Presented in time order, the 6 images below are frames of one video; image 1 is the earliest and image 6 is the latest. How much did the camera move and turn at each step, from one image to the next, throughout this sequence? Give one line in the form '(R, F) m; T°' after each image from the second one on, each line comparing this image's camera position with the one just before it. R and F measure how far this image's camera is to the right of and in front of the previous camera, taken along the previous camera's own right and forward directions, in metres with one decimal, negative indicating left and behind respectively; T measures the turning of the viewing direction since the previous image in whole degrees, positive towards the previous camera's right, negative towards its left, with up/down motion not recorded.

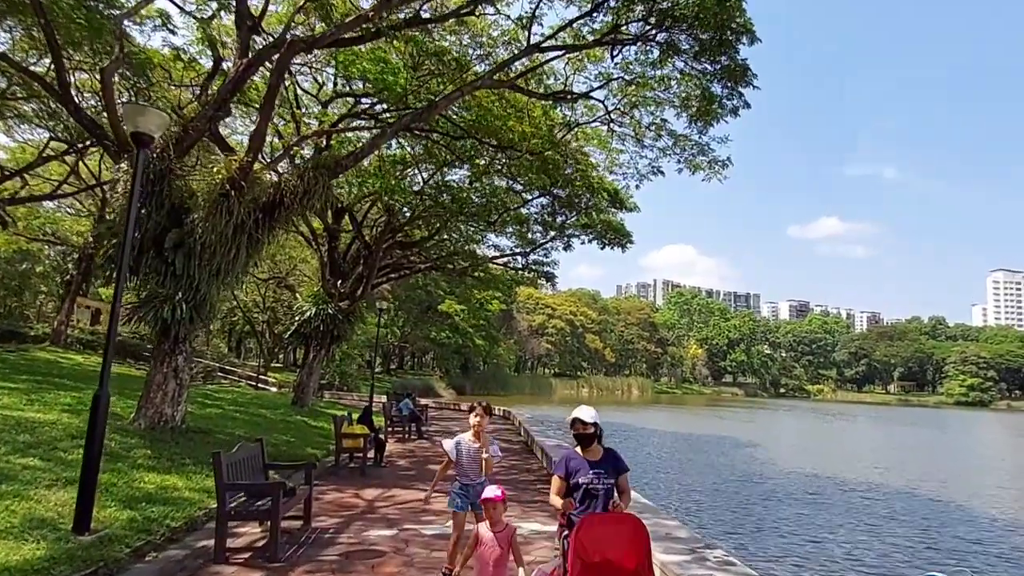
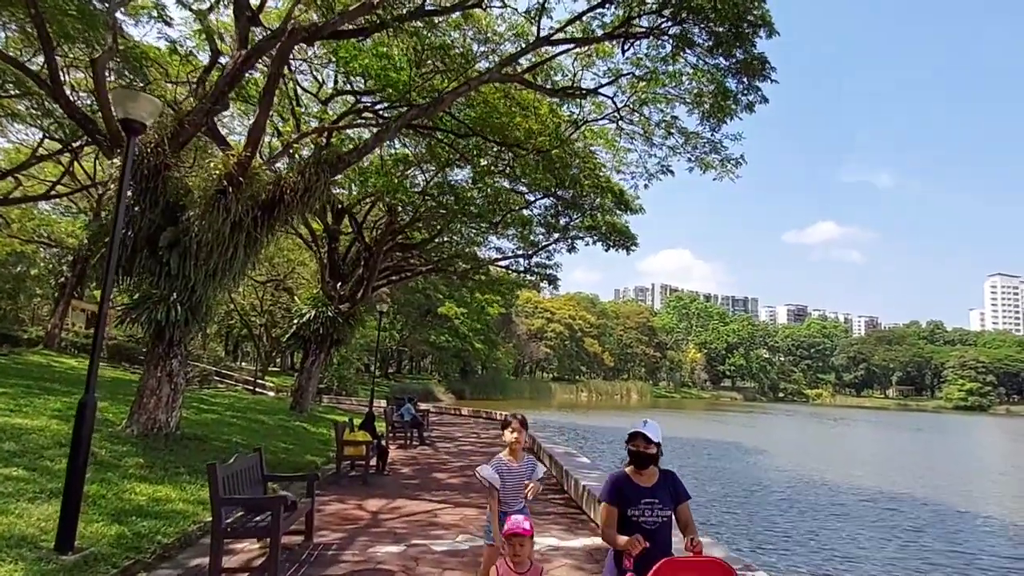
(-0.2, +0.4) m; 0°
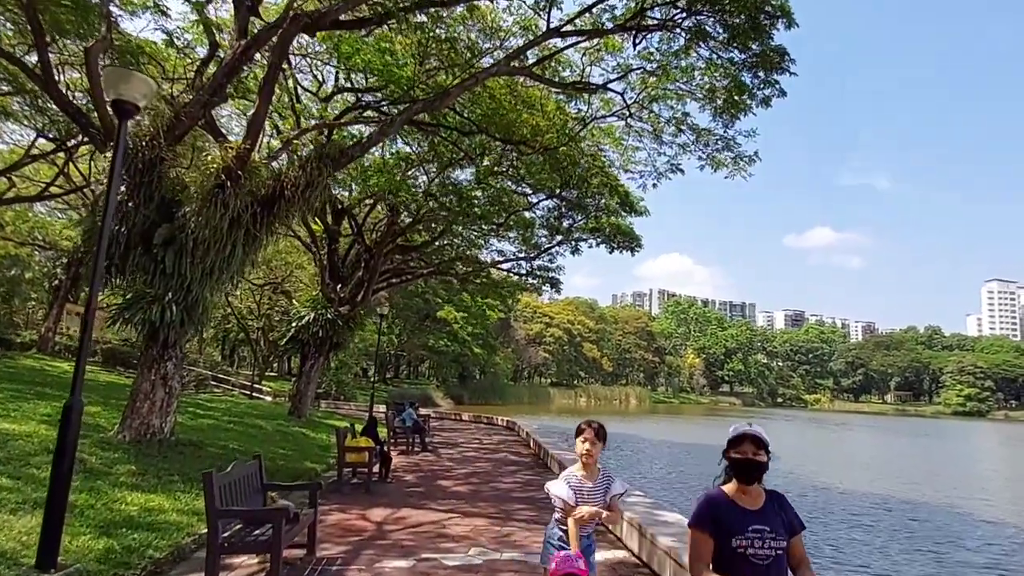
(-0.2, +0.4) m; 0°
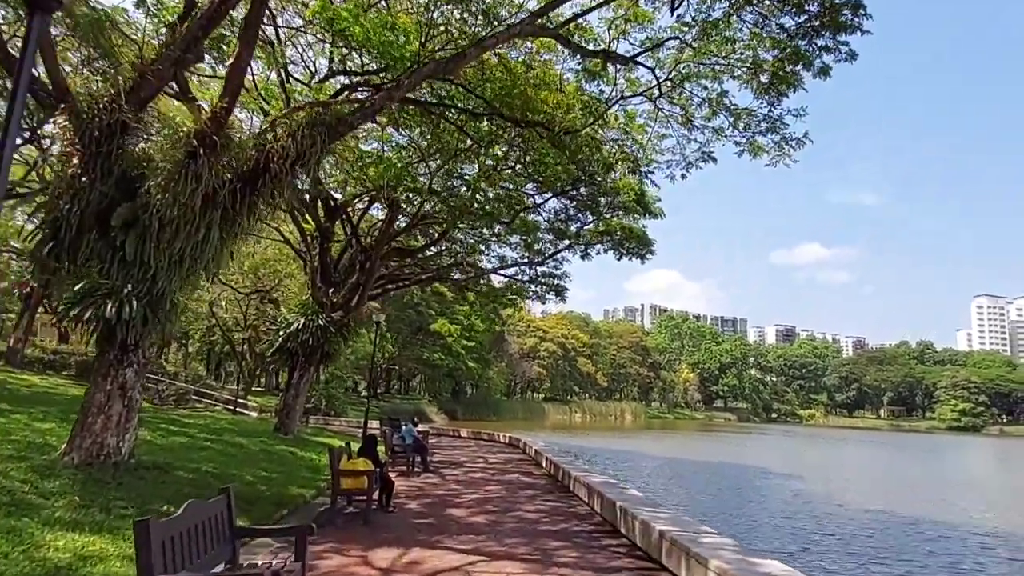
(-0.4, +1.5) m; +1°
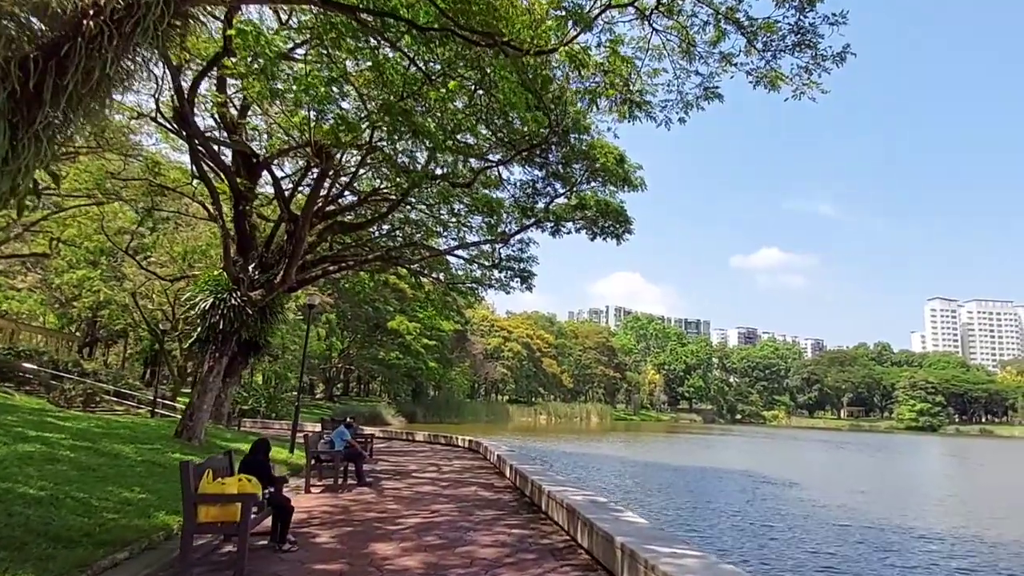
(+0.1, +2.6) m; +3°
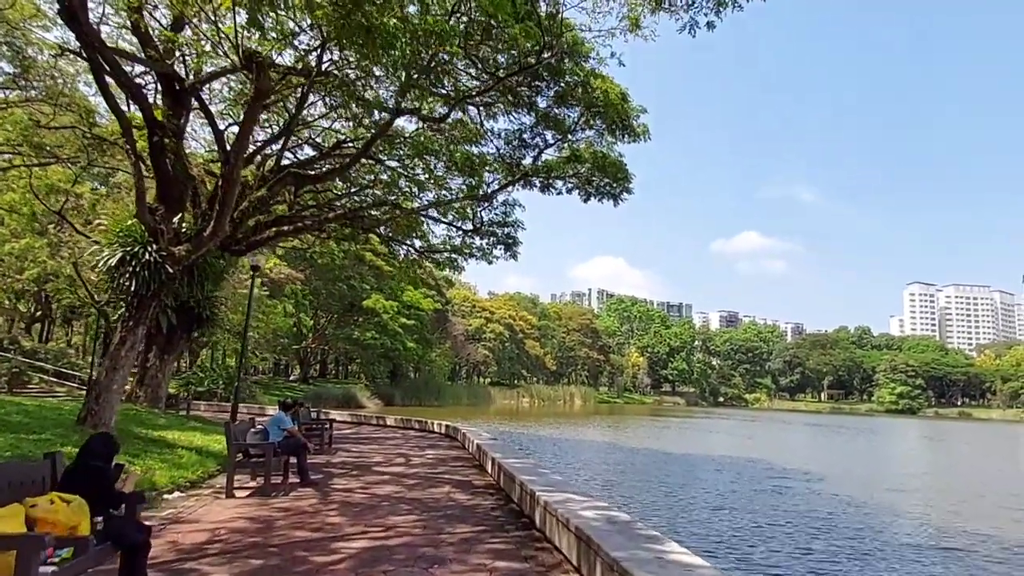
(0.0, +2.3) m; +2°
